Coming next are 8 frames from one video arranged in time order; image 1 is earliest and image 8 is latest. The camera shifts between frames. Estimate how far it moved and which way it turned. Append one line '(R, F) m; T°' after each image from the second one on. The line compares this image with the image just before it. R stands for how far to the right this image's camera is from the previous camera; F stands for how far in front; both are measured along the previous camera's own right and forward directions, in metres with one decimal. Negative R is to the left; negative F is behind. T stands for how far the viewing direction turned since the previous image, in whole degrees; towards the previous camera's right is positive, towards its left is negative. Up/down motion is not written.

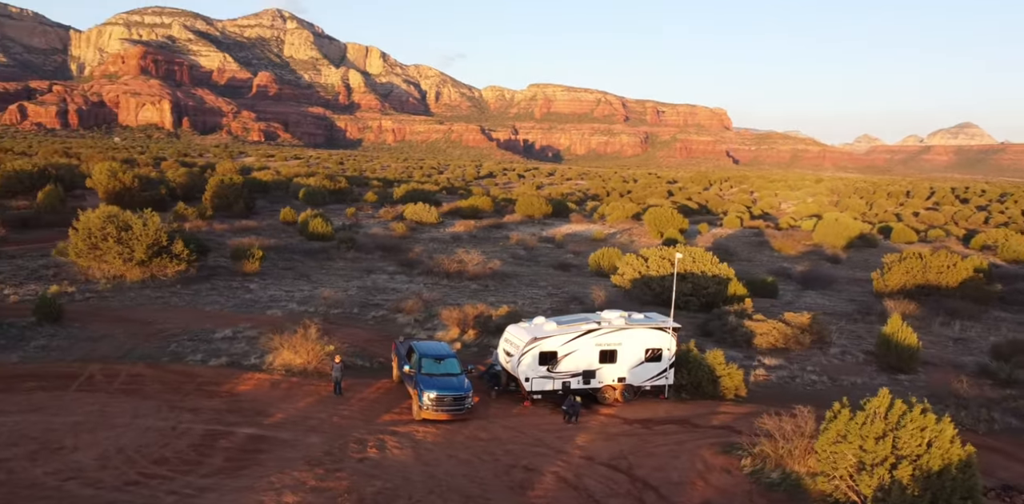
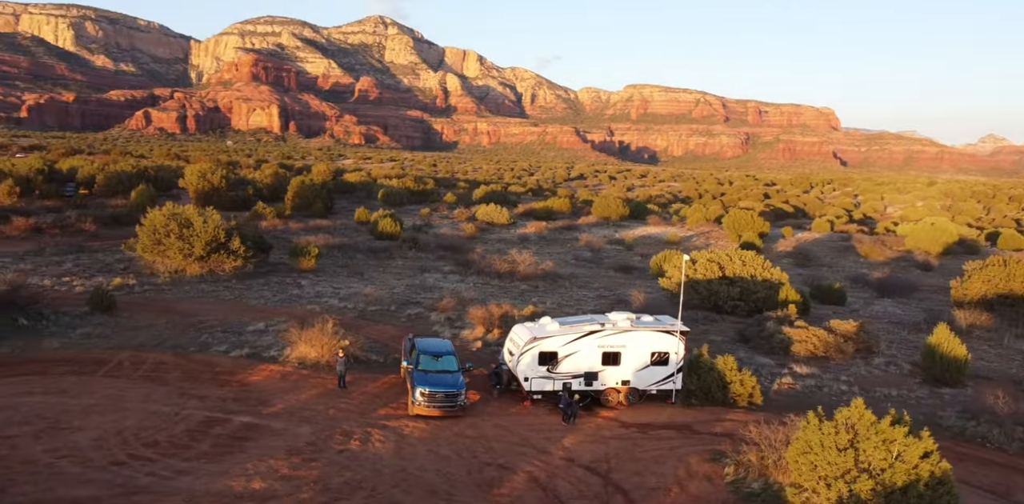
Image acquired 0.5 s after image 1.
(+1.6, +0.1) m; -7°
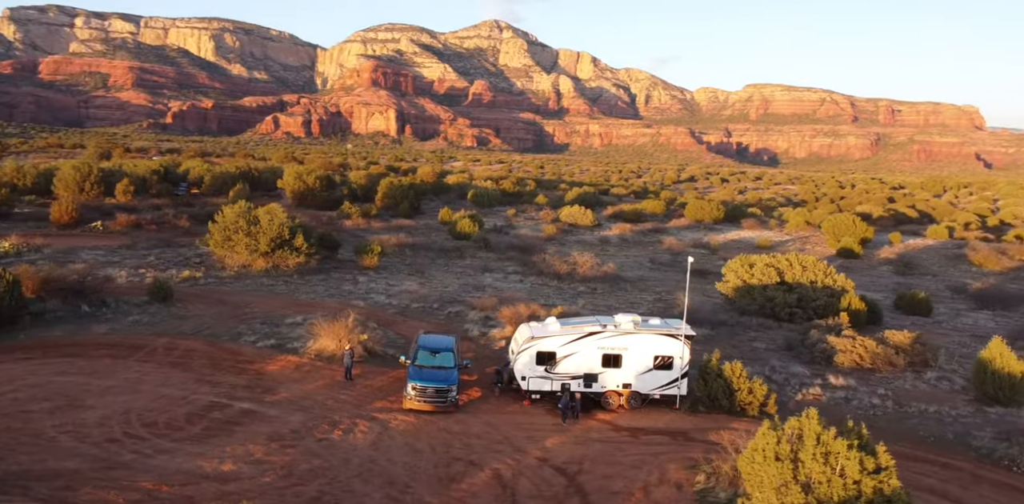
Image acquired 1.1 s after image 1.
(+1.9, +0.1) m; -8°
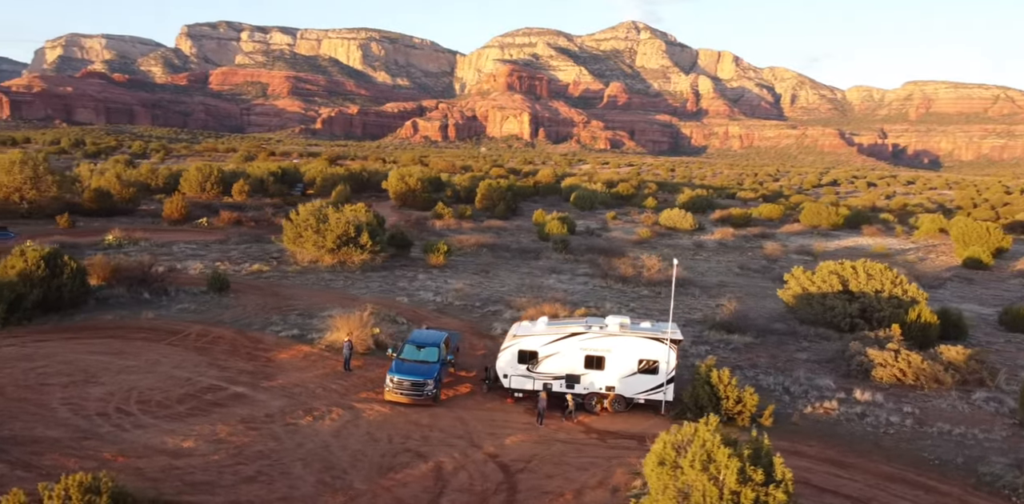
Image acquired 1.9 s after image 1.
(+2.5, +0.1) m; -9°
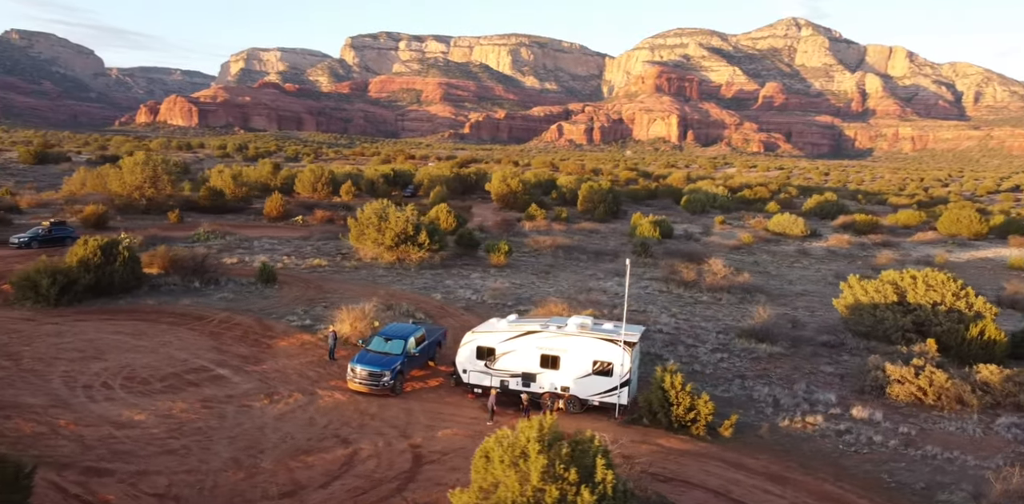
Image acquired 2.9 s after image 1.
(+3.1, +0.2) m; -10°
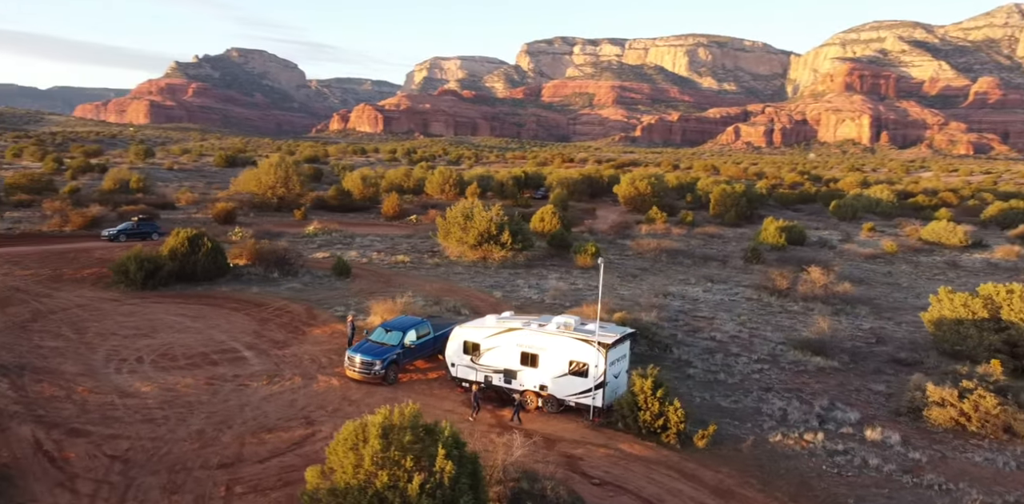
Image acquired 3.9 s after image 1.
(+3.1, +0.2) m; -12°
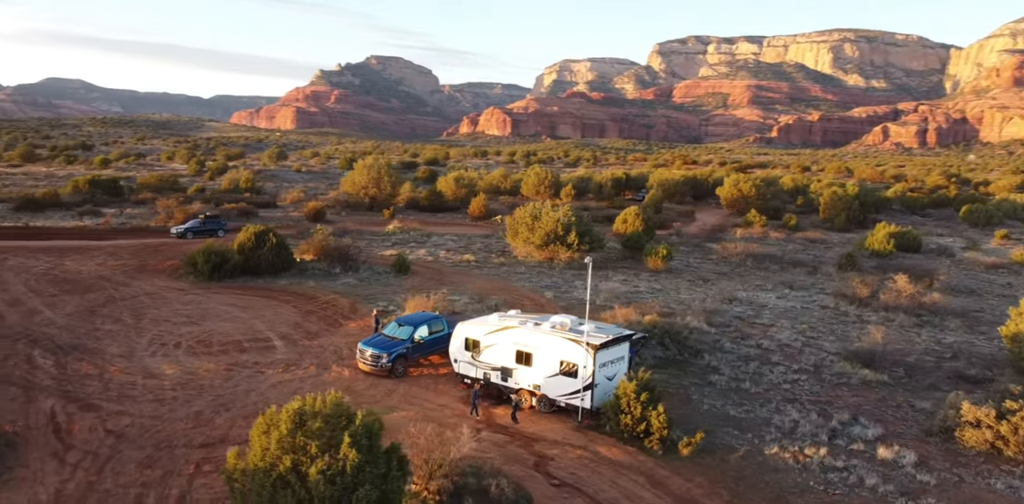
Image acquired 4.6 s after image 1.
(+2.2, +0.1) m; -9°
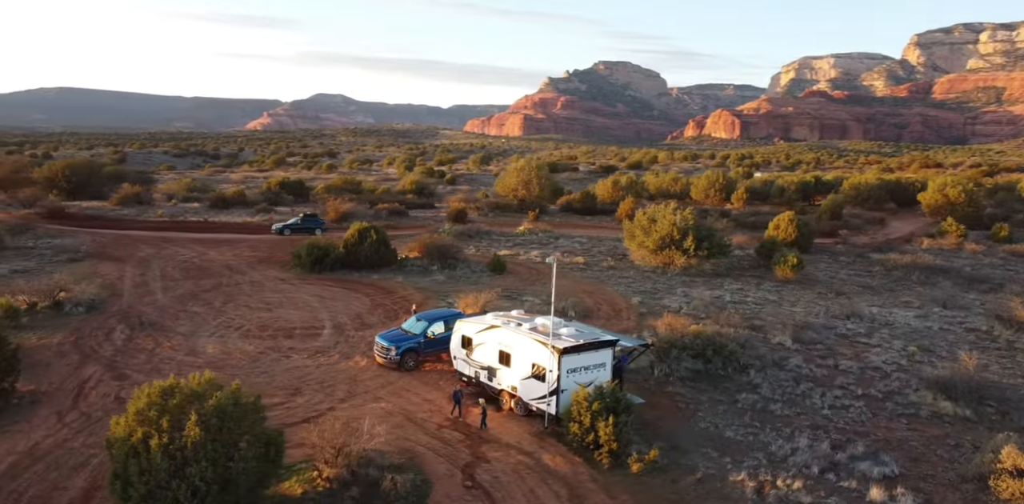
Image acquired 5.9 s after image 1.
(+3.9, +0.6) m; -16°
